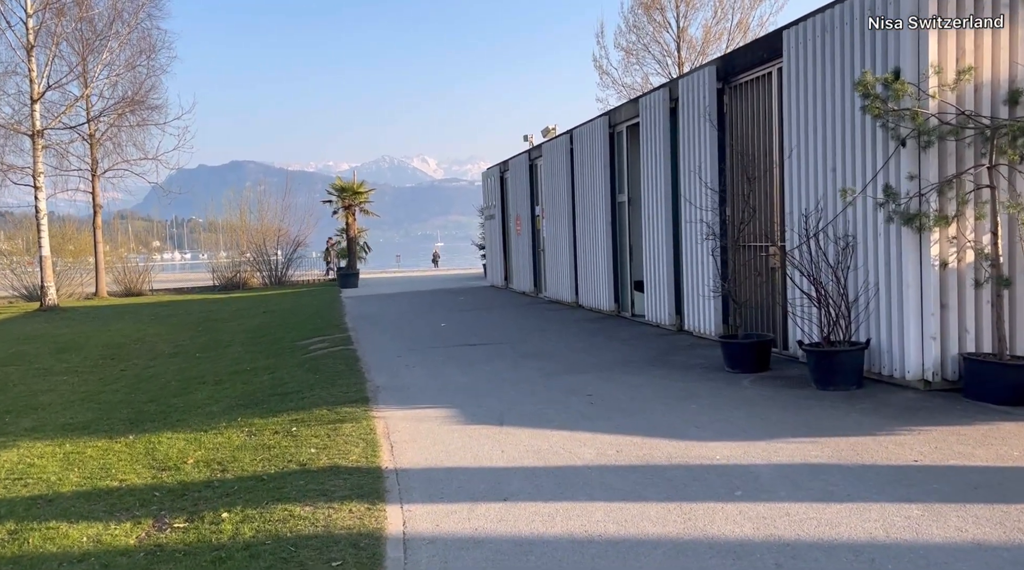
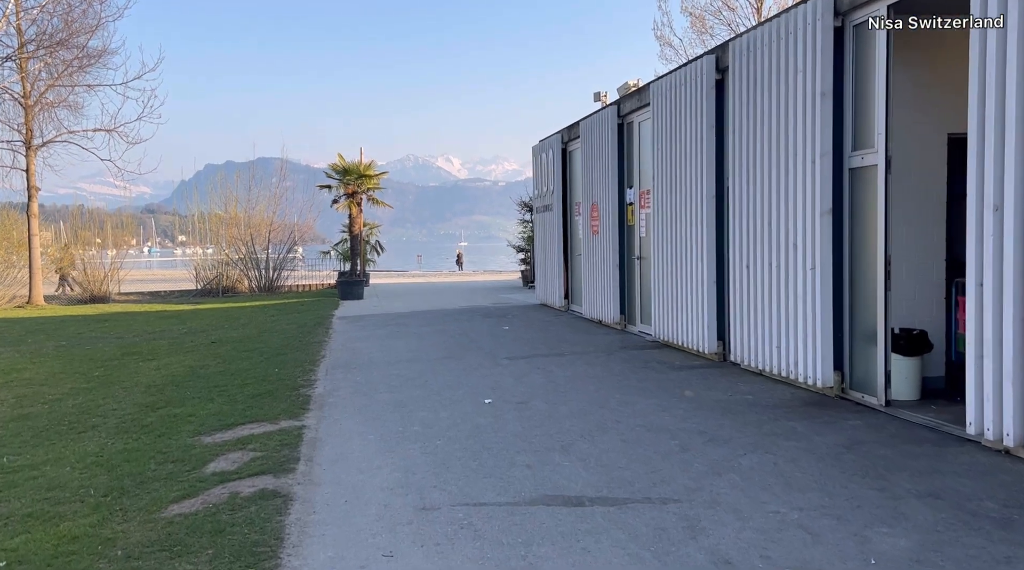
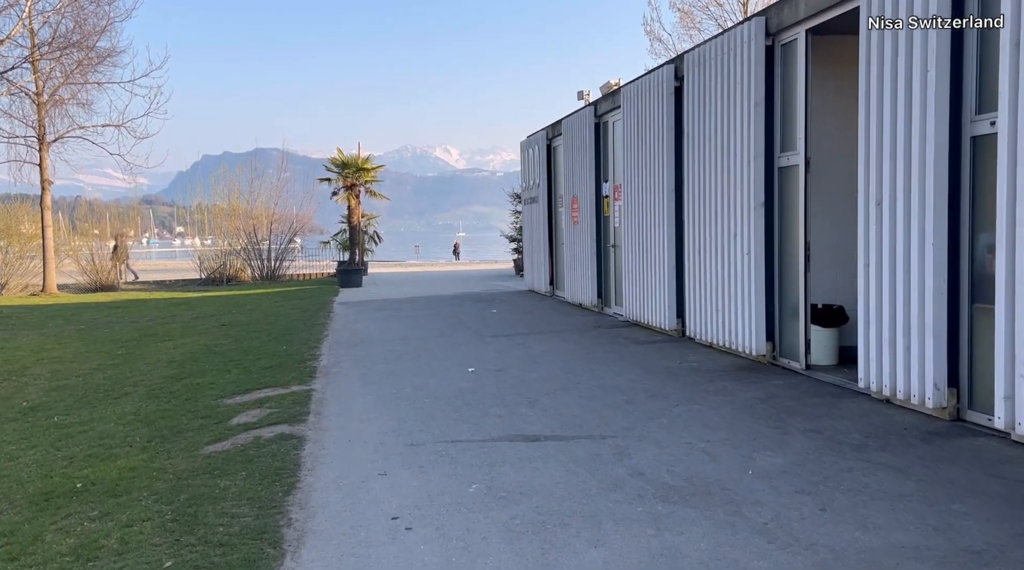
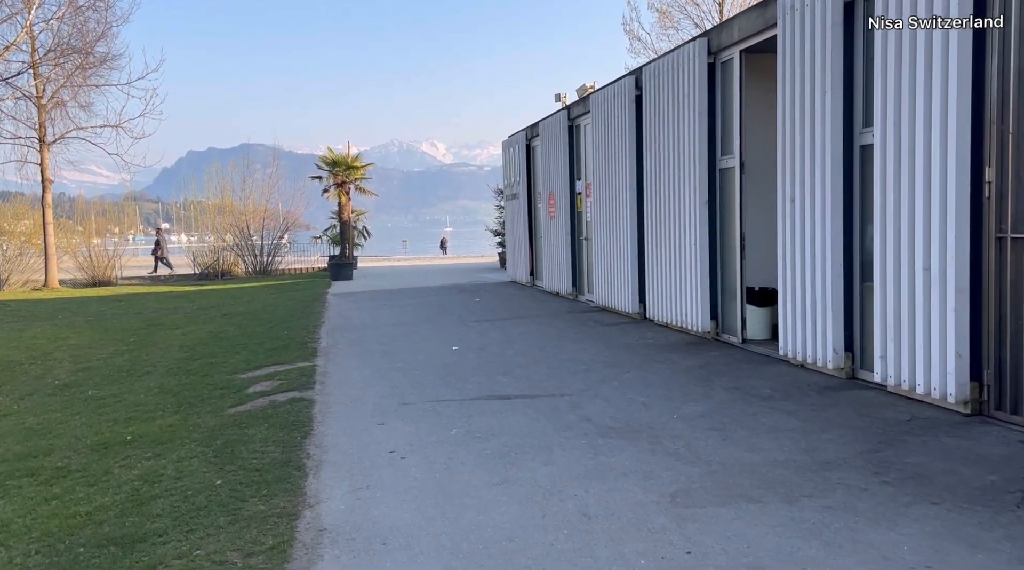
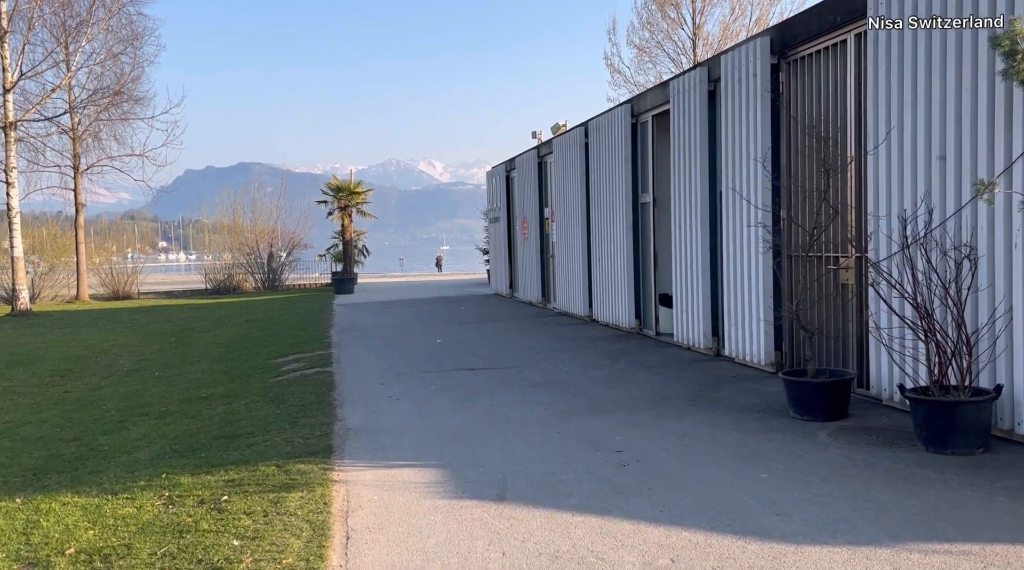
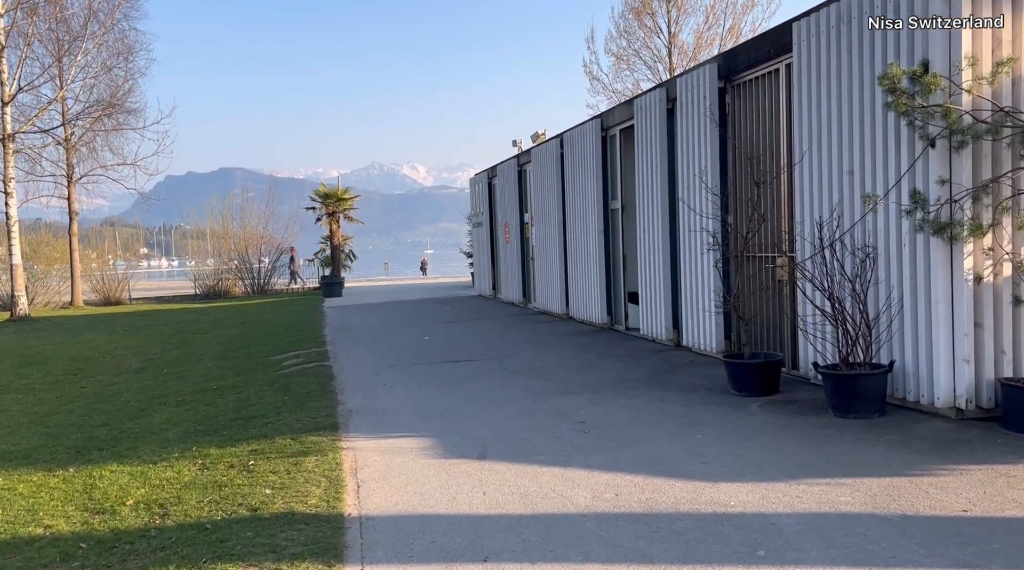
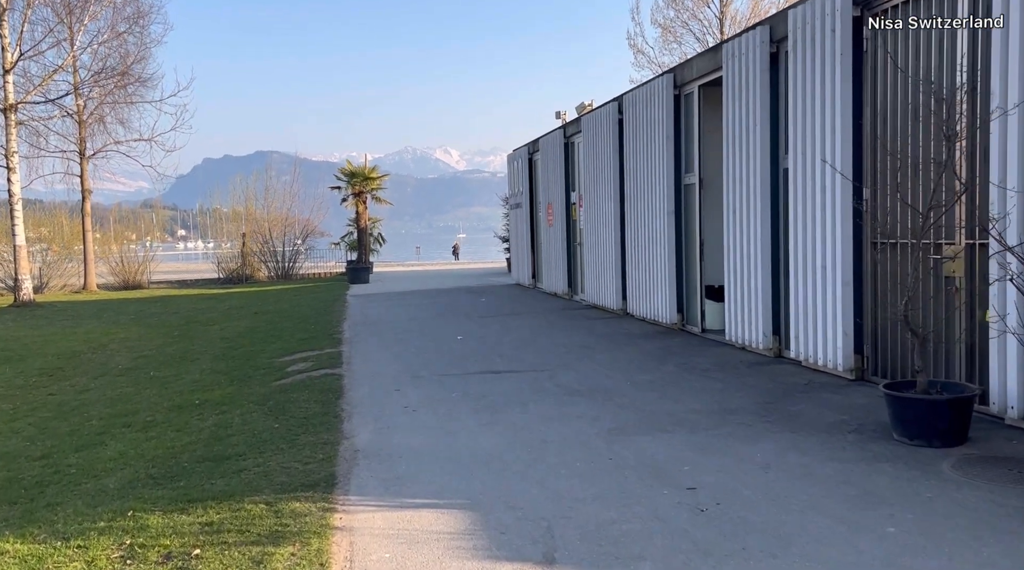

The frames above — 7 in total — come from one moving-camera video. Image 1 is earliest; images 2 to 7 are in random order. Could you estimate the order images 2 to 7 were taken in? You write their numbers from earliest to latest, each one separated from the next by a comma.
6, 5, 7, 4, 3, 2
